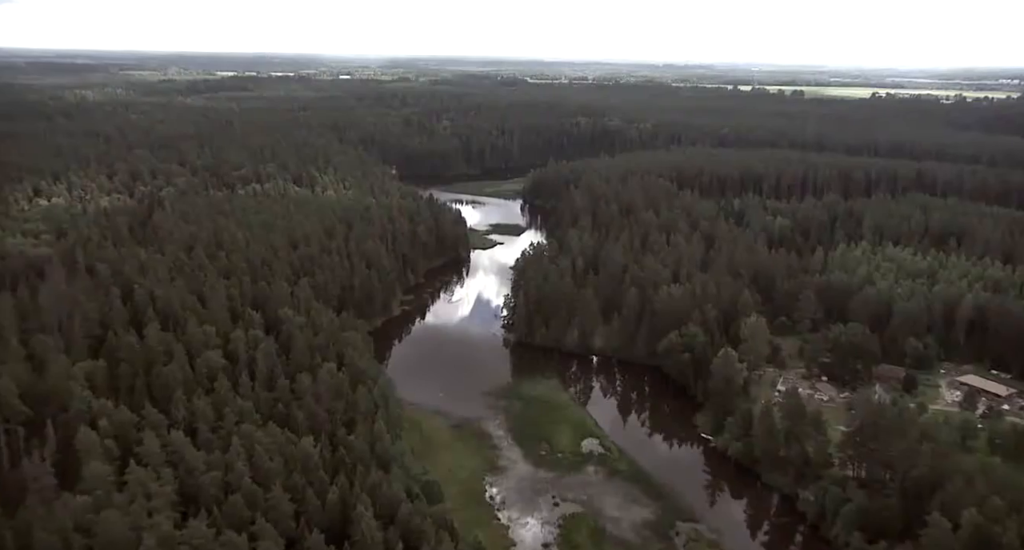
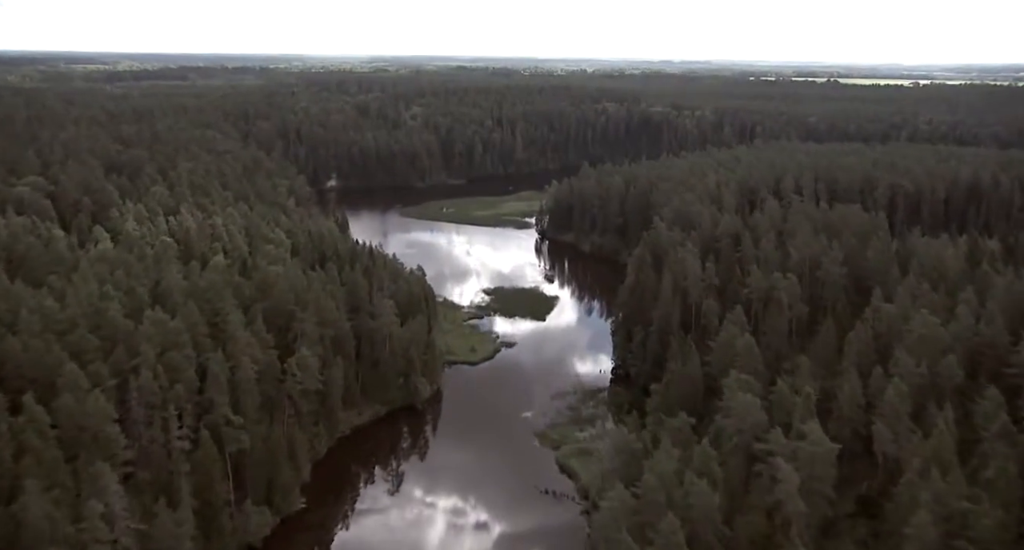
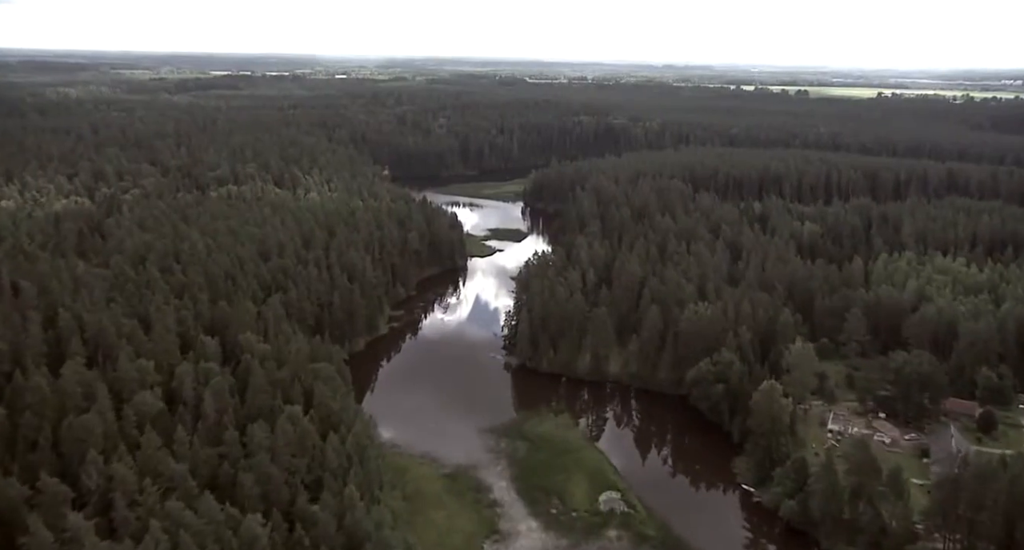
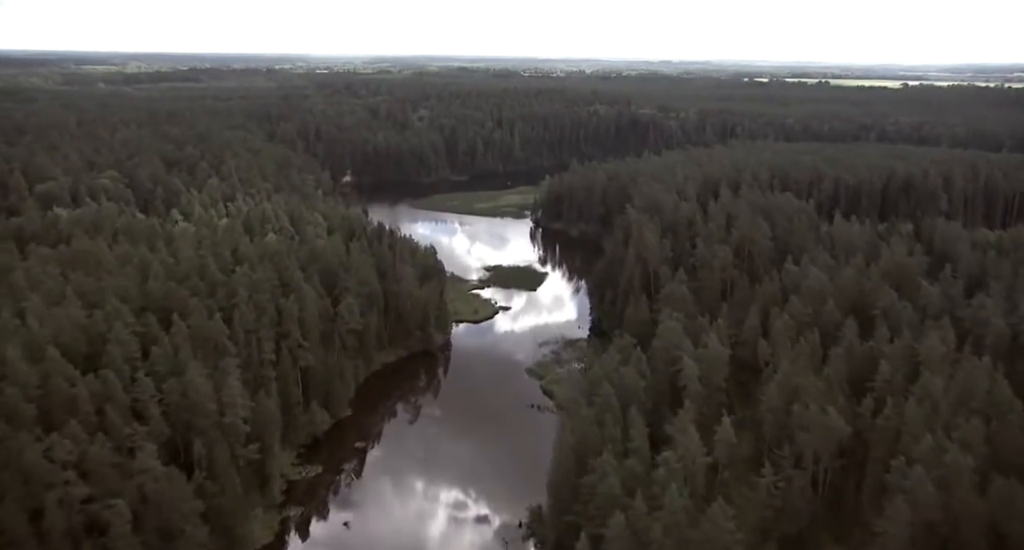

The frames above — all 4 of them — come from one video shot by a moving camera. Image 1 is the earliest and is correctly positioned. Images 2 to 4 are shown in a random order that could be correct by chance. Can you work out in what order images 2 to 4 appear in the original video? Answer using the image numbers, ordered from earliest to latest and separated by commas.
3, 4, 2
